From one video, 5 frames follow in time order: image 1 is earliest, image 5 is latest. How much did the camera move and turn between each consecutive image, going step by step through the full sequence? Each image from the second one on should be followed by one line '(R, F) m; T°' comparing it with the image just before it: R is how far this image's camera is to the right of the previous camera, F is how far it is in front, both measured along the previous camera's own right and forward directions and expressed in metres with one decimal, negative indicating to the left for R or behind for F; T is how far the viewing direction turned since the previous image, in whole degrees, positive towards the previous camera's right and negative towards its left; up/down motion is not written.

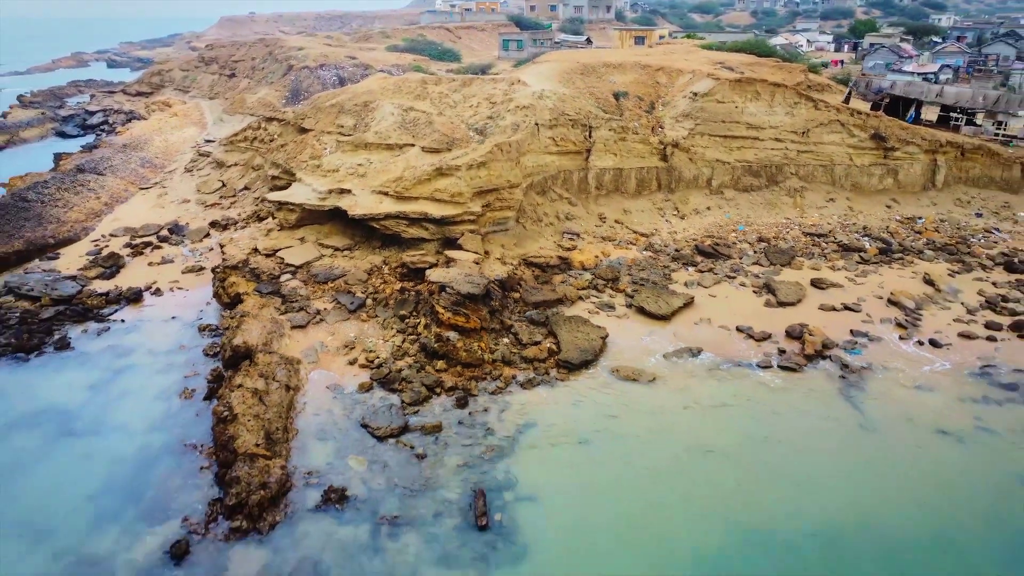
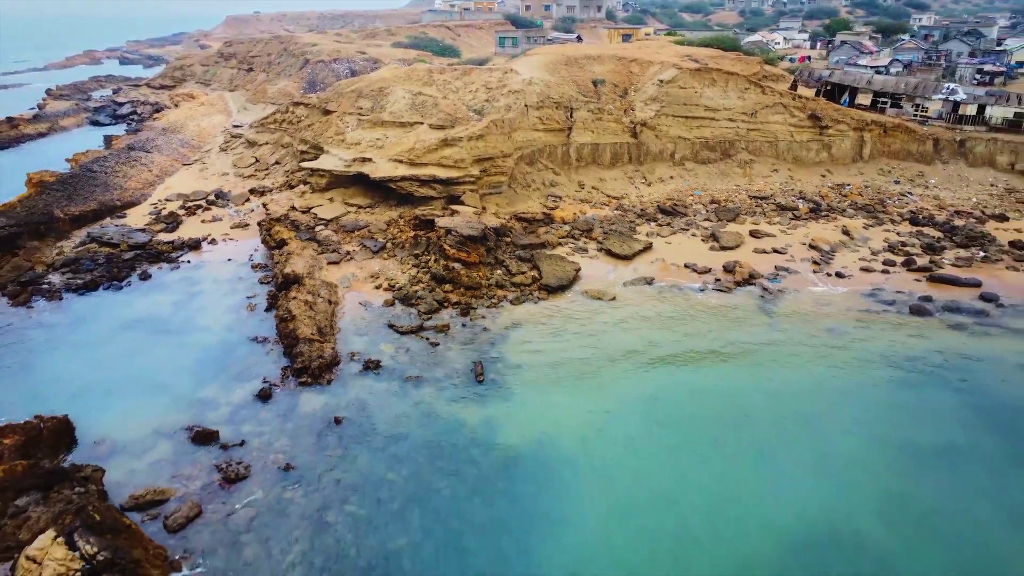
(+0.1, -4.4) m; 0°
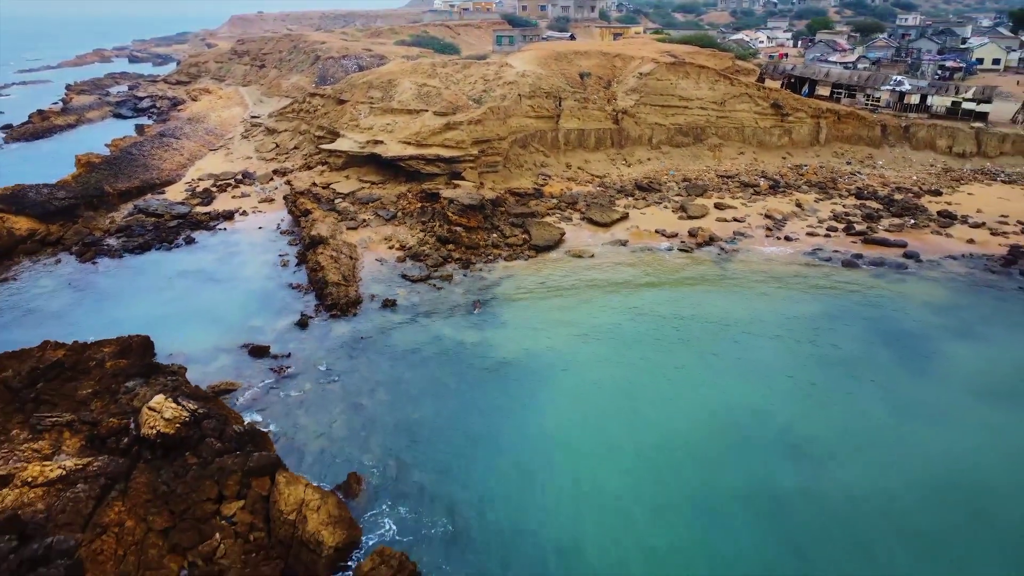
(+0.1, -3.4) m; 0°
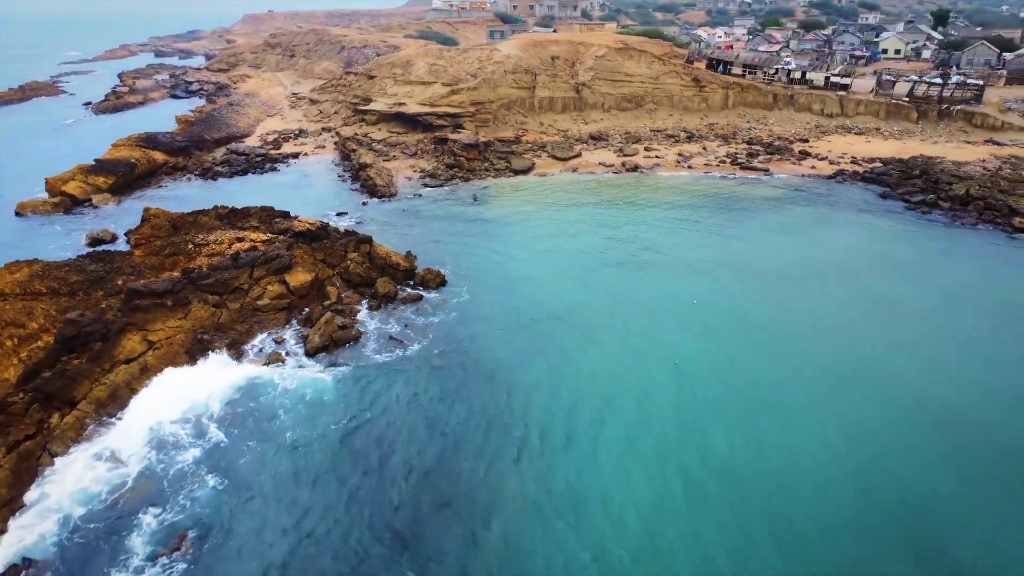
(+0.4, -10.9) m; 0°
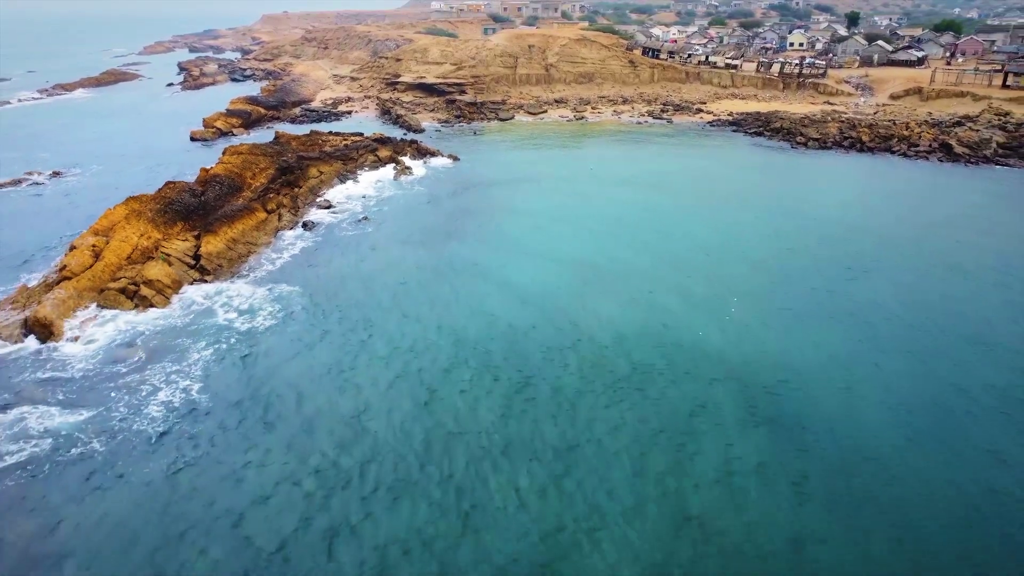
(+0.4, -17.0) m; 0°
